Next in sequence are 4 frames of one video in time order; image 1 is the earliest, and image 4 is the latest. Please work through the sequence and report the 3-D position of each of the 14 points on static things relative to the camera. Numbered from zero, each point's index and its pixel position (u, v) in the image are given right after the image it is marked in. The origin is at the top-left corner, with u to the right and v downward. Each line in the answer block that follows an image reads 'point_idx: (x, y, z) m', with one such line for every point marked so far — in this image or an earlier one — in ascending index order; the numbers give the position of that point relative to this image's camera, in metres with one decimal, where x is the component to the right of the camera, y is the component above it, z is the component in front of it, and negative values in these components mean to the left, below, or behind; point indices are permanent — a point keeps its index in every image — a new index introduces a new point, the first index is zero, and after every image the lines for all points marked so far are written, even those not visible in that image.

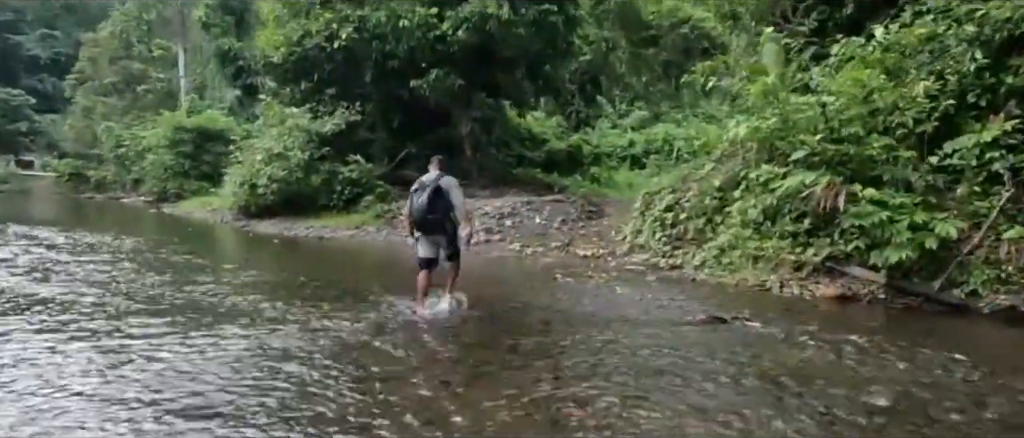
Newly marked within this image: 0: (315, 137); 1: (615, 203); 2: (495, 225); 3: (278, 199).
0: (-6.2, +2.6, +16.7) m
1: (+3.1, +0.4, +16.1) m
2: (-0.4, -0.1, +12.8) m
3: (-7.2, +0.7, +16.5) m
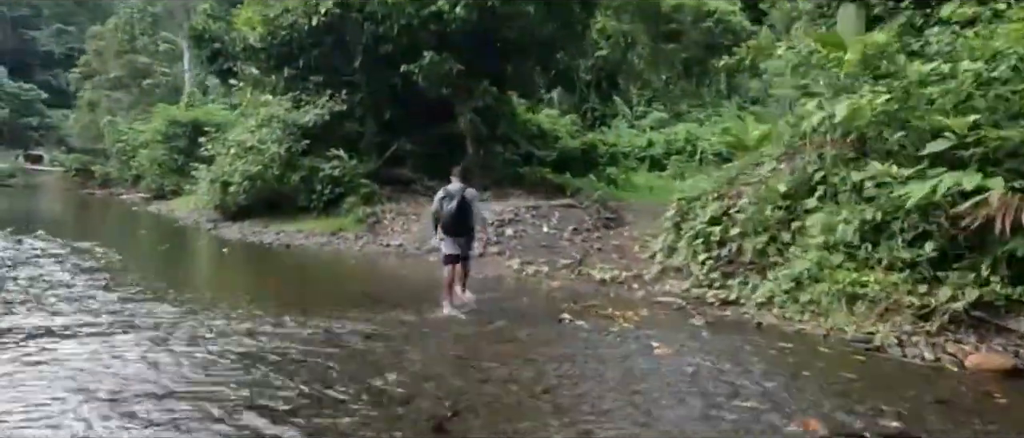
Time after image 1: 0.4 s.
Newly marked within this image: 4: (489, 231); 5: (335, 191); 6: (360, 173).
0: (-6.0, +2.5, +14.8) m
1: (+3.2, +0.2, +13.9) m
2: (-0.4, -0.3, +10.7) m
3: (-7.1, +0.6, +14.5) m
4: (-0.5, -0.3, +10.7) m
5: (-4.6, +0.7, +13.9) m
6: (-4.0, +1.2, +14.2) m
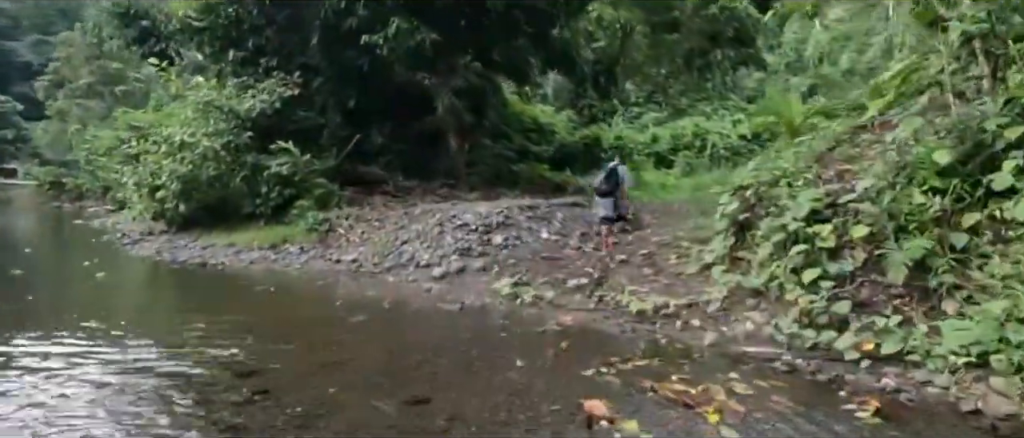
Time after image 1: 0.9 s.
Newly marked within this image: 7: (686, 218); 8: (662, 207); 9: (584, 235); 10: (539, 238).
0: (-6.2, +2.3, +12.2) m
1: (+3.0, +0.2, +11.3) m
2: (-0.5, -0.4, +8.1) m
3: (-7.3, +0.3, +11.9) m
4: (-0.6, -0.3, +8.1) m
5: (-4.8, +0.5, +11.3) m
6: (-4.3, +1.0, +11.6) m
7: (+3.3, 0.0, +10.1) m
8: (+3.3, +0.2, +11.8) m
9: (+1.2, -0.3, +8.5) m
10: (+0.4, -0.3, +8.2) m
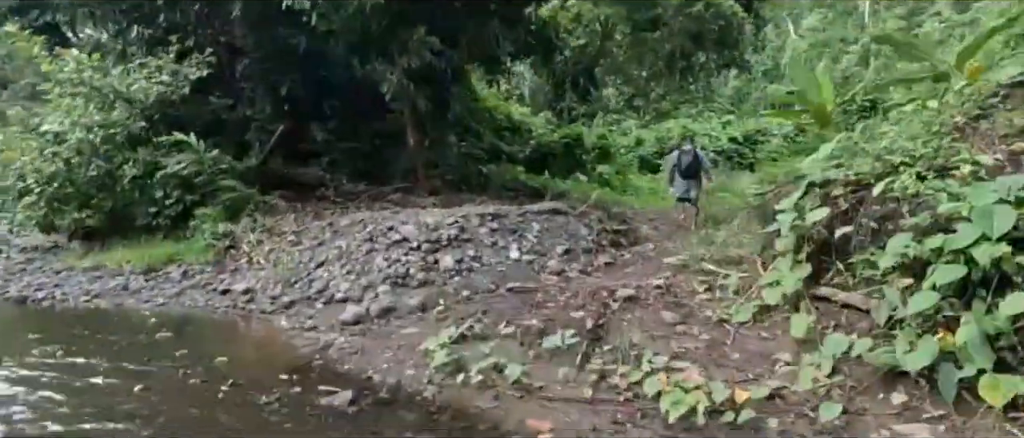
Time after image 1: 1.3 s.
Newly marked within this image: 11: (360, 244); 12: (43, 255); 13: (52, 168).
0: (-6.9, +2.0, +9.7) m
1: (+2.4, 0.0, +9.2) m
2: (-1.0, -0.5, +5.9) m
3: (-7.9, +0.1, +9.4) m
4: (-1.1, -0.5, +5.9) m
5: (-5.4, +0.3, +8.9) m
6: (-4.9, +0.8, +9.2) m
7: (+2.7, -0.2, +8.0) m
8: (+2.7, 0.0, +9.7) m
9: (+0.7, -0.4, +6.3) m
10: (-0.1, -0.4, +6.0) m
11: (-1.8, -0.3, +6.3) m
12: (-8.1, -0.7, +9.2) m
13: (-7.9, +0.9, +9.3) m
